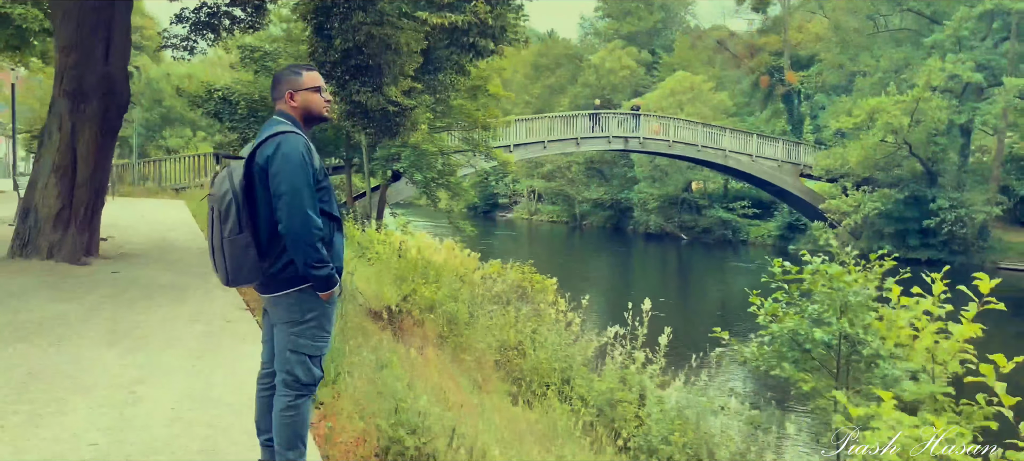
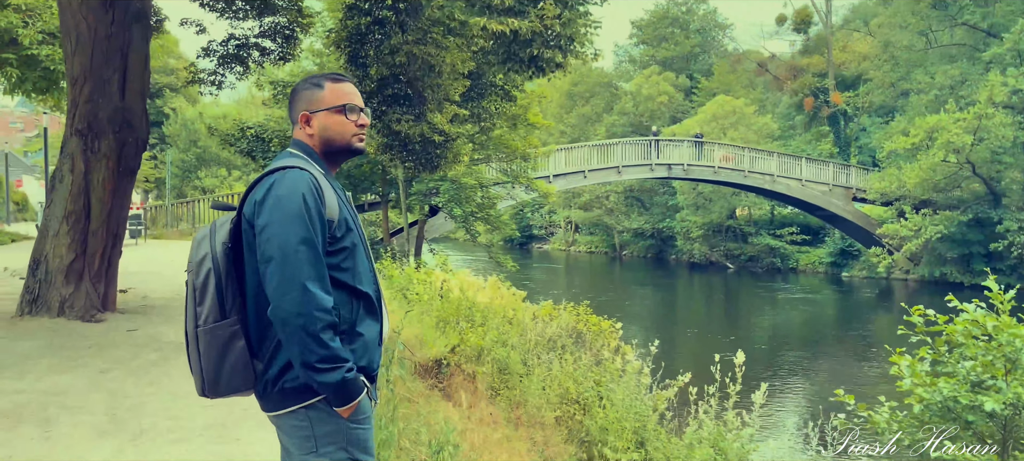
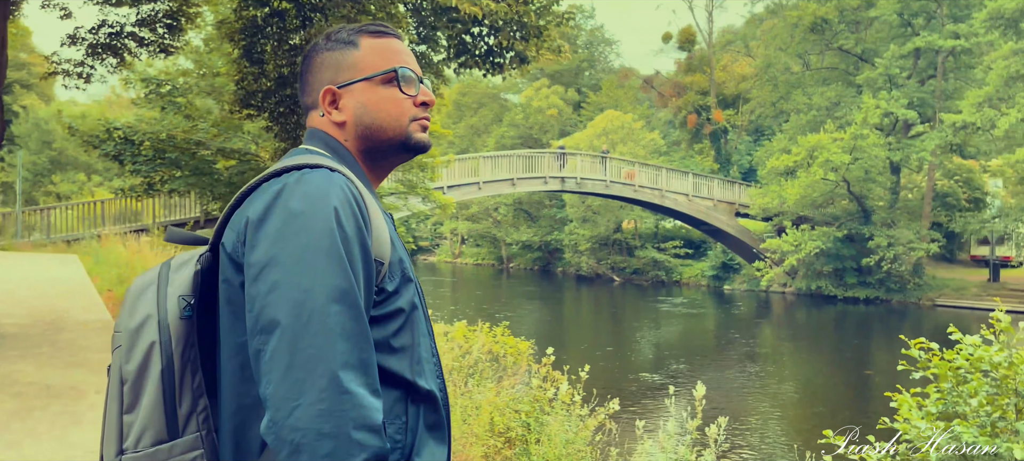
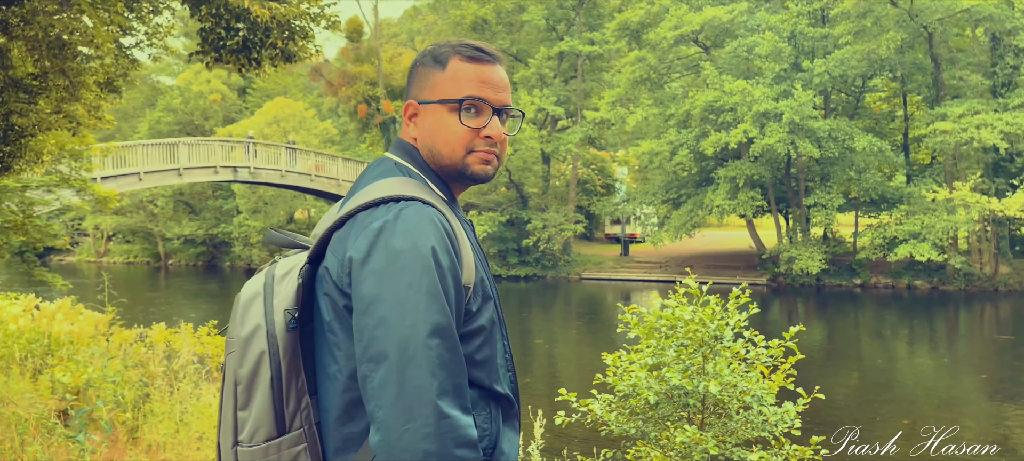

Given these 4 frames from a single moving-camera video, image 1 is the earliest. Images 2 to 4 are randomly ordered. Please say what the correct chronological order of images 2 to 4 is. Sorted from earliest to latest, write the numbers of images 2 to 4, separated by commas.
2, 3, 4
